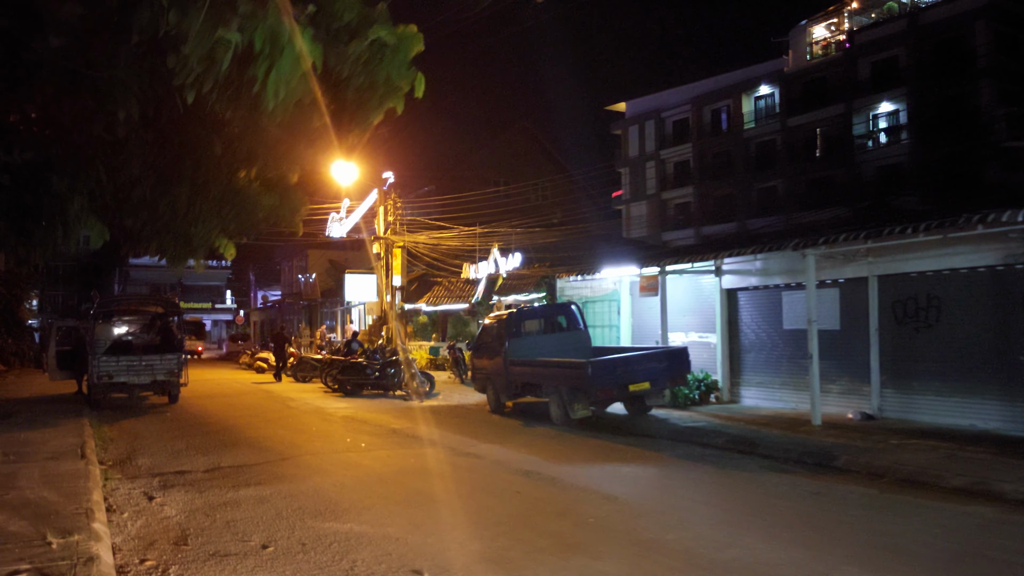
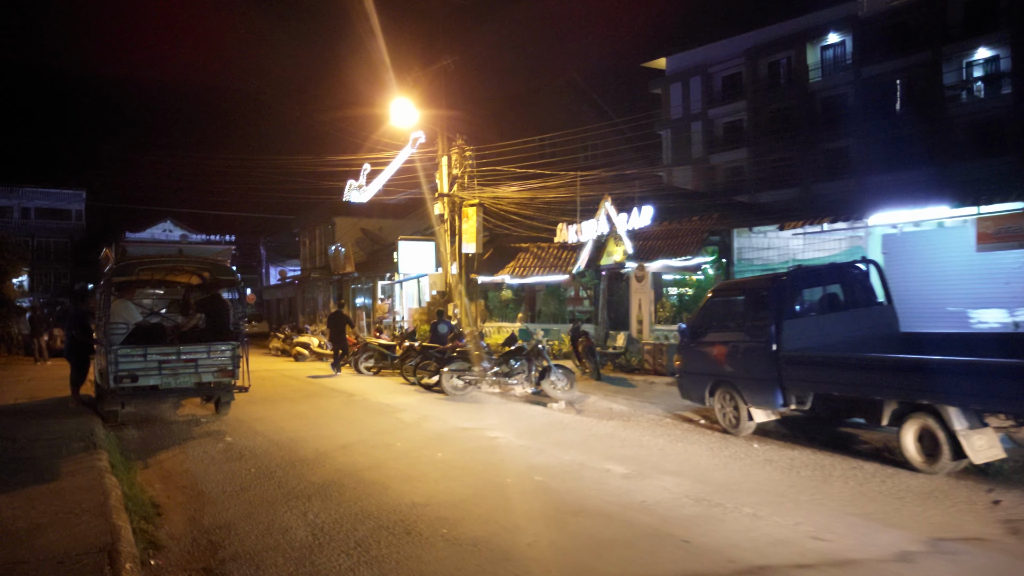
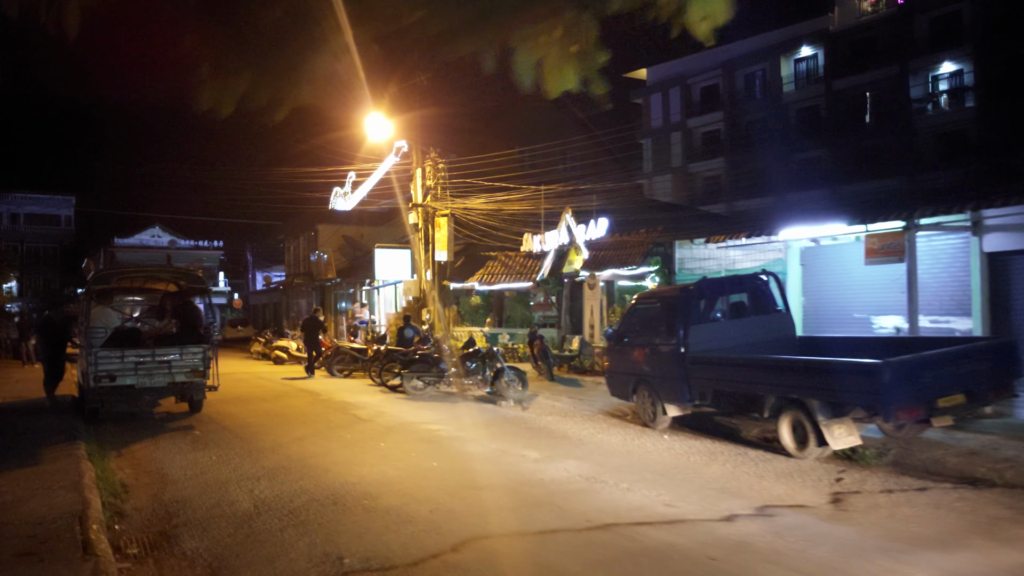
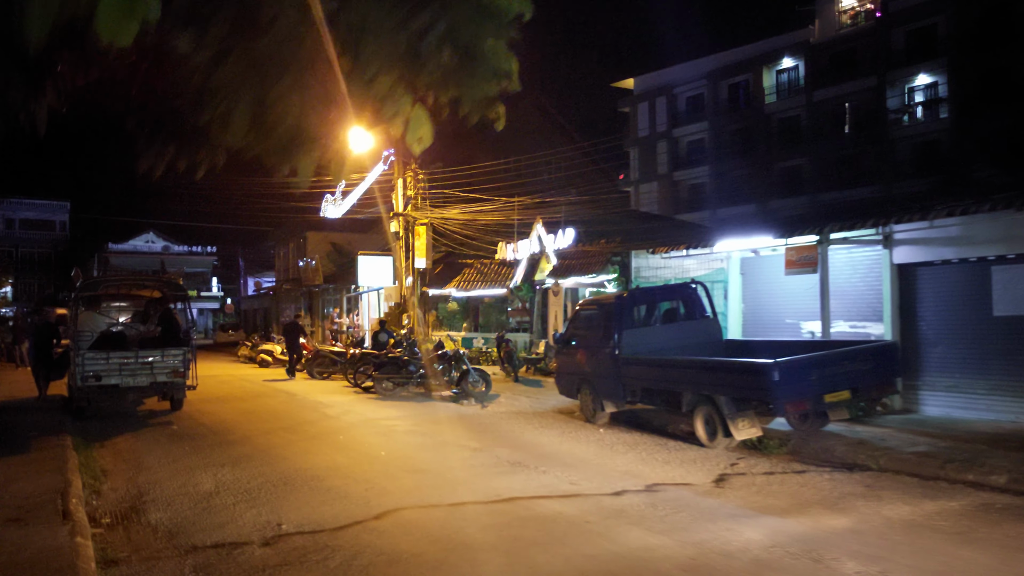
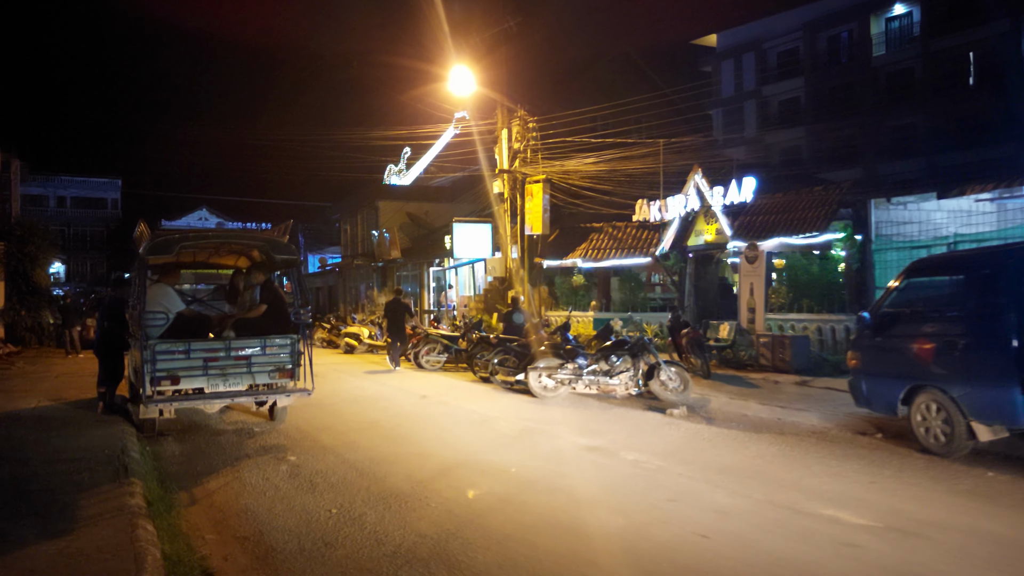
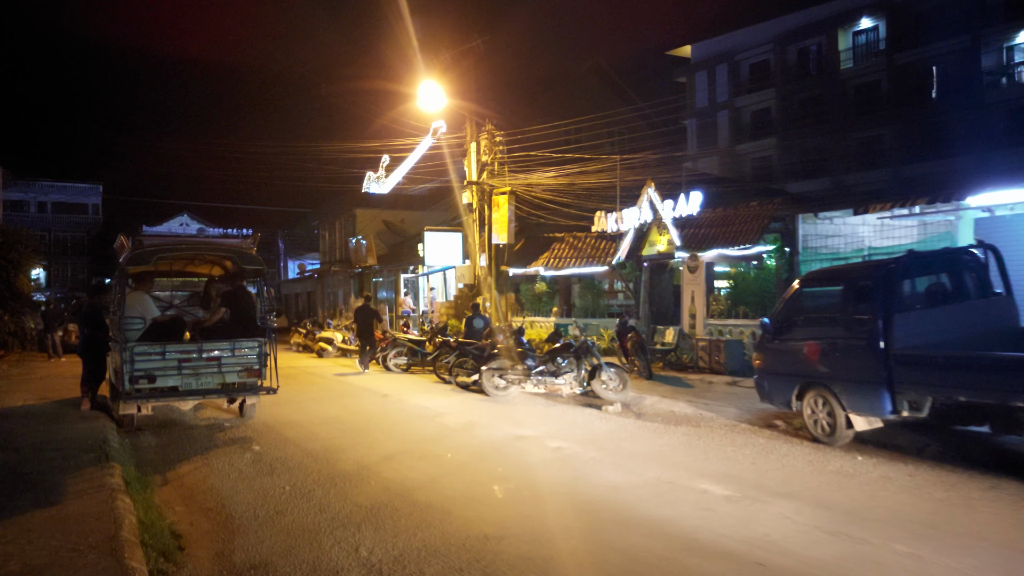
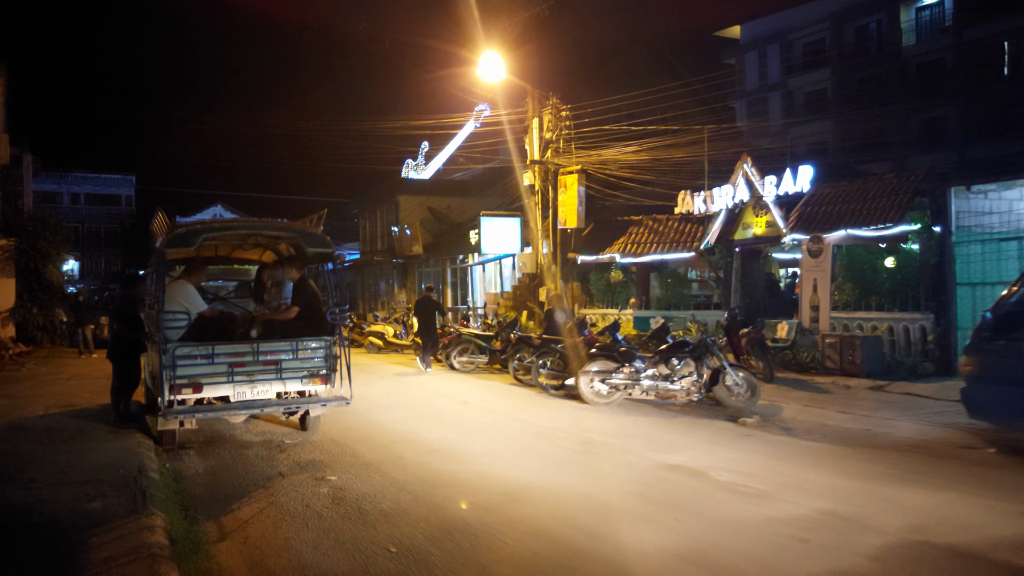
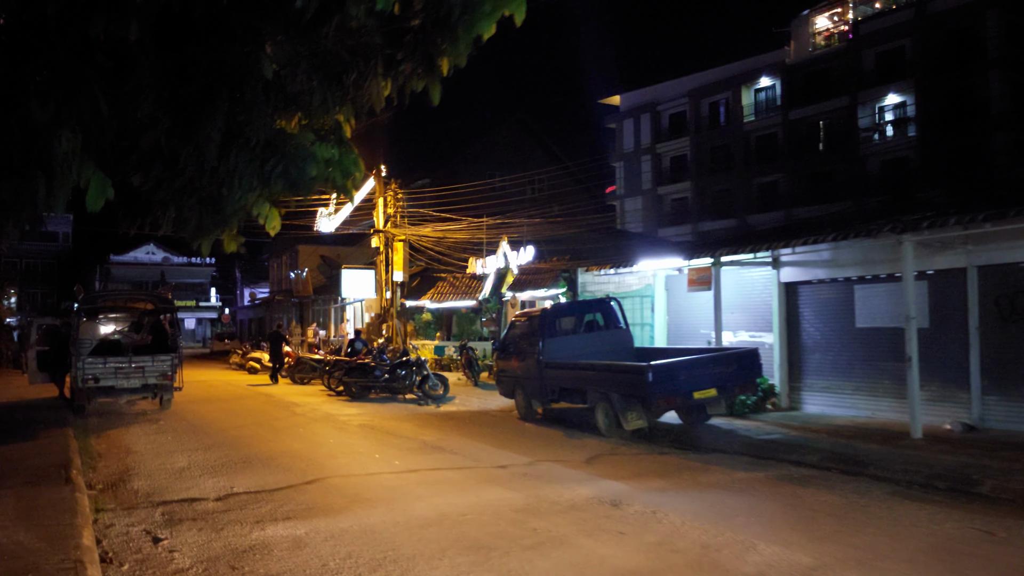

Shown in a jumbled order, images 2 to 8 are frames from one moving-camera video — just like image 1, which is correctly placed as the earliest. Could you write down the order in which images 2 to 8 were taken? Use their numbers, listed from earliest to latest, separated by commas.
8, 4, 3, 2, 6, 5, 7
